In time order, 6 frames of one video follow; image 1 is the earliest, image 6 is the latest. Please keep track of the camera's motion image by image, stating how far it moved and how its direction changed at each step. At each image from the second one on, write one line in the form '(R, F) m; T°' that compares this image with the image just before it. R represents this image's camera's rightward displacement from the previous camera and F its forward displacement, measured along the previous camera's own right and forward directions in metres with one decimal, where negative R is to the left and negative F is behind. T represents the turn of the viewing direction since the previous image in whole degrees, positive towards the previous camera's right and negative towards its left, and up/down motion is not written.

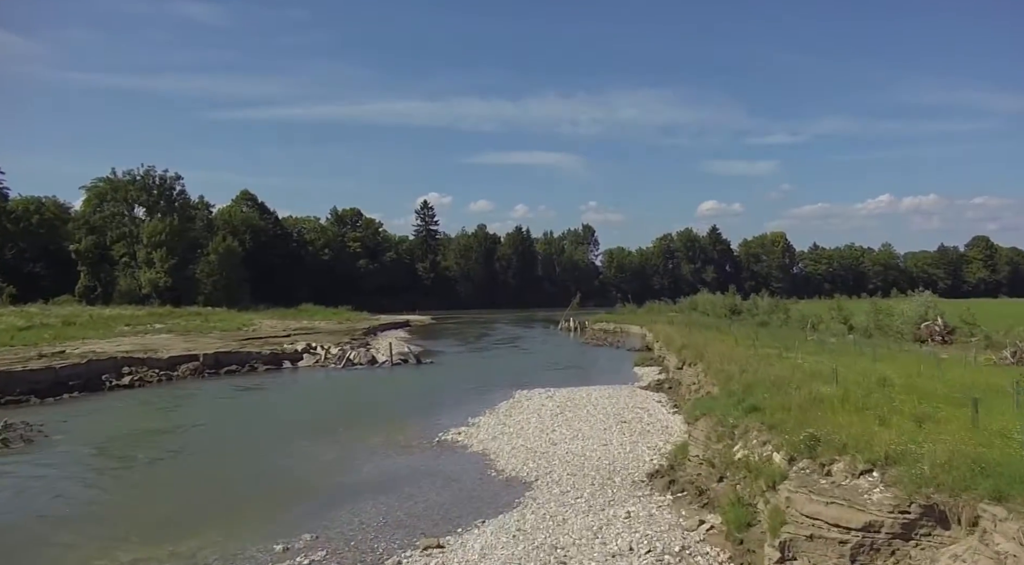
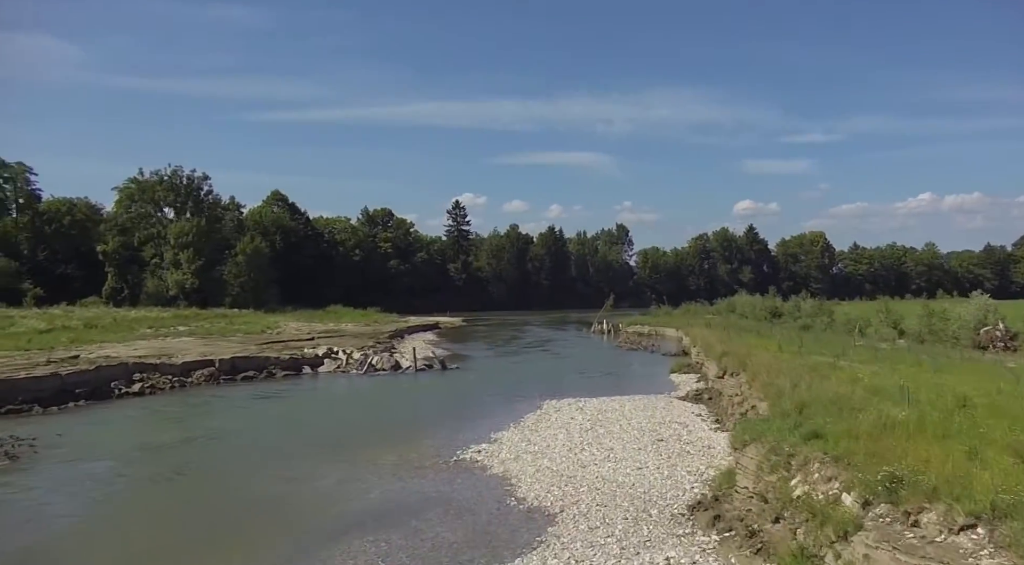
(+0.2, +2.1) m; -2°
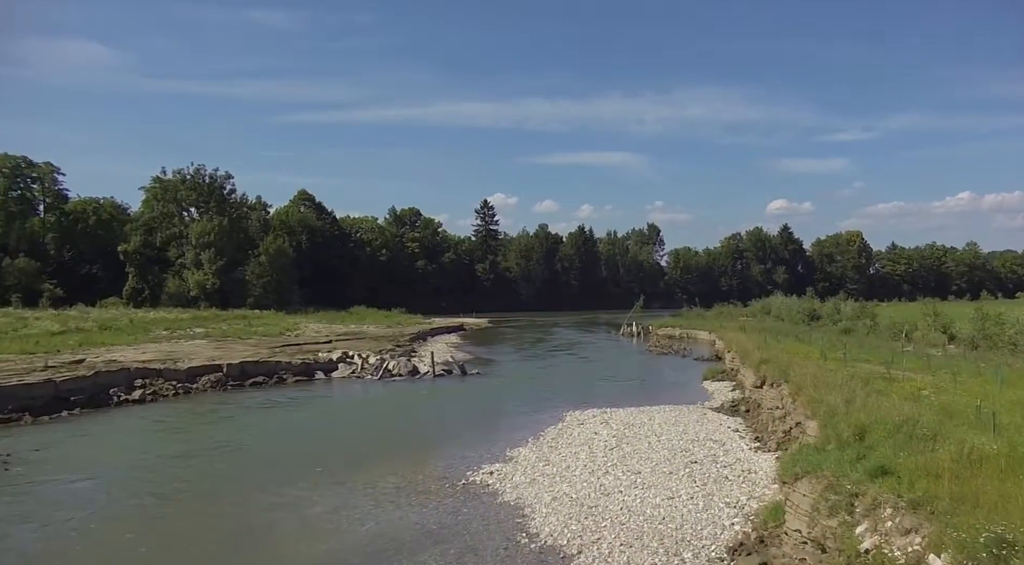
(+0.3, +2.3) m; -2°
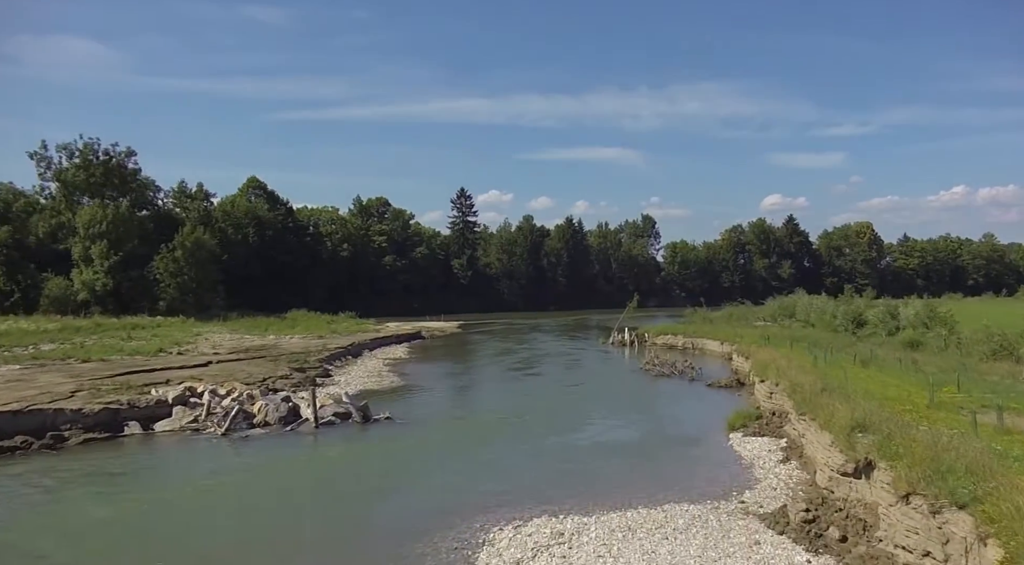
(+2.3, +14.5) m; 0°
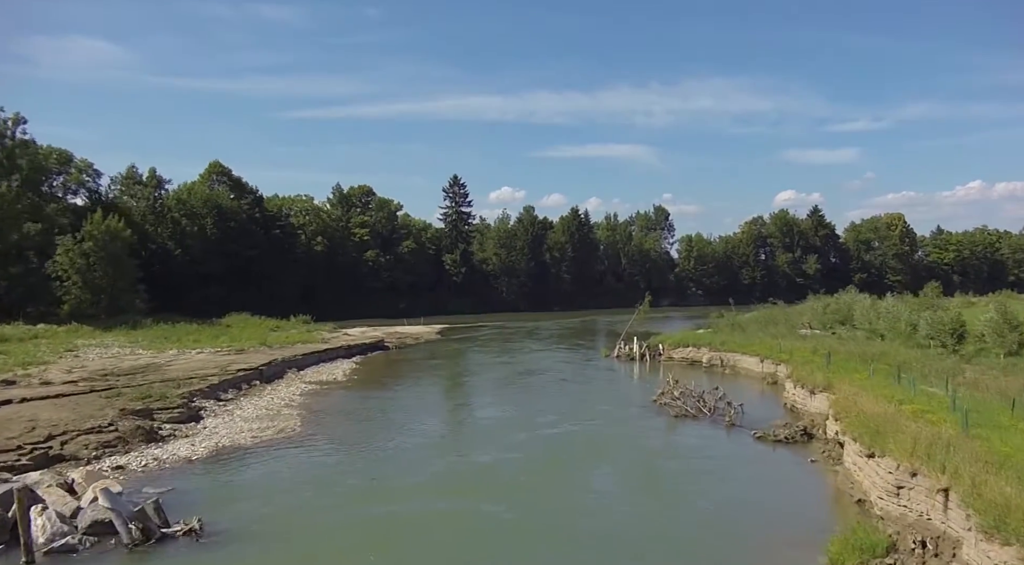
(+2.0, +13.3) m; -1°
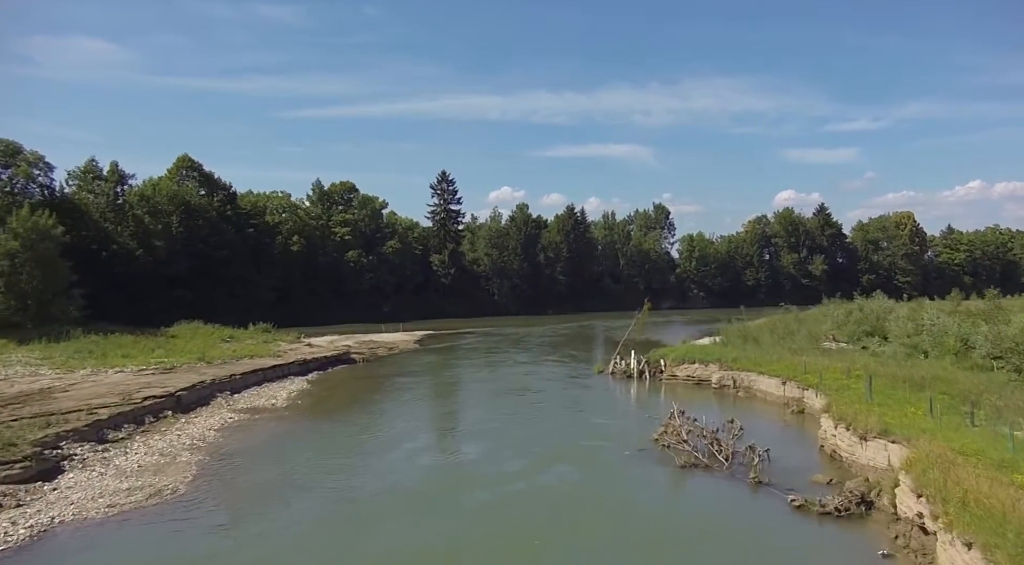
(+1.1, +6.7) m; 0°
